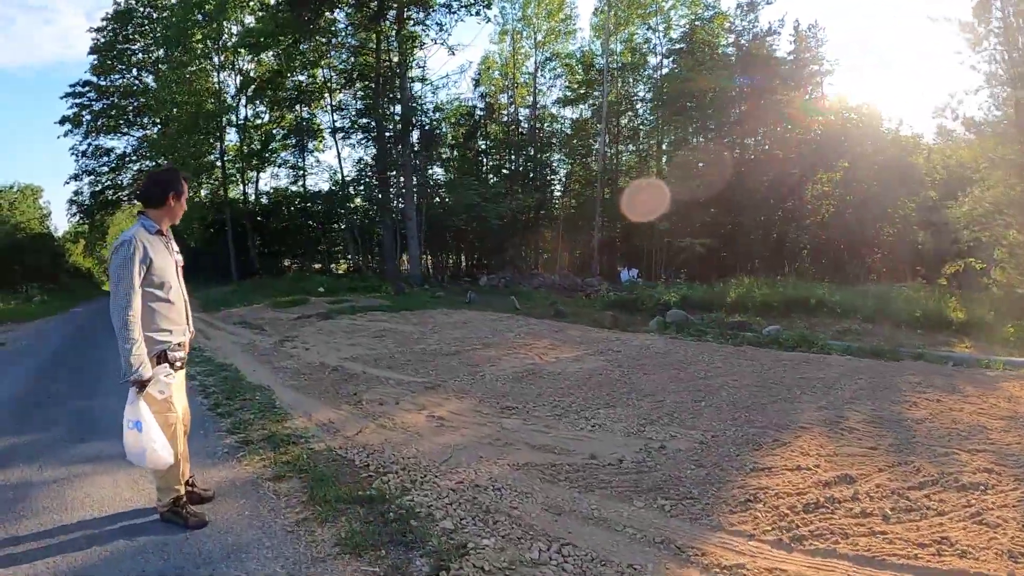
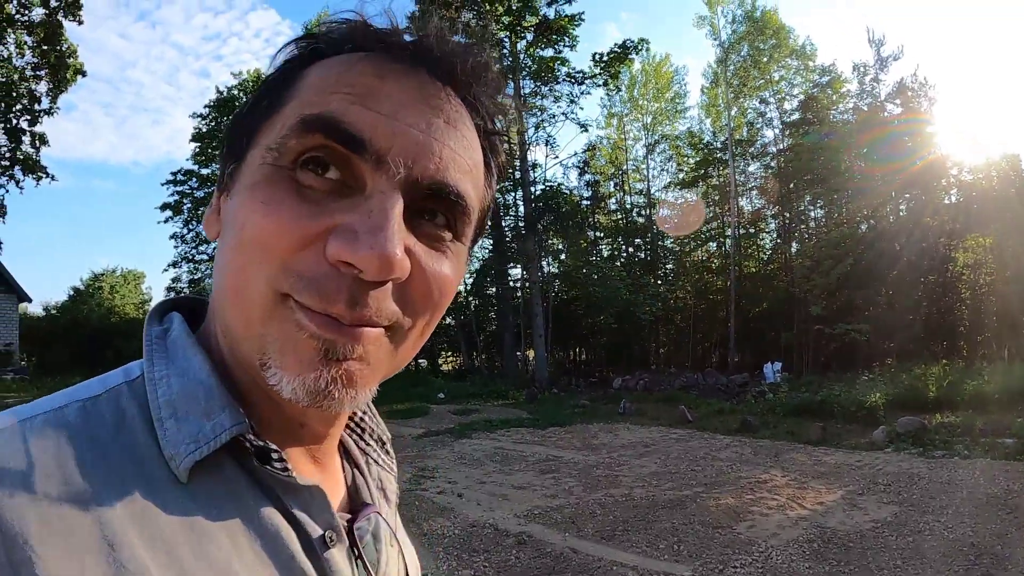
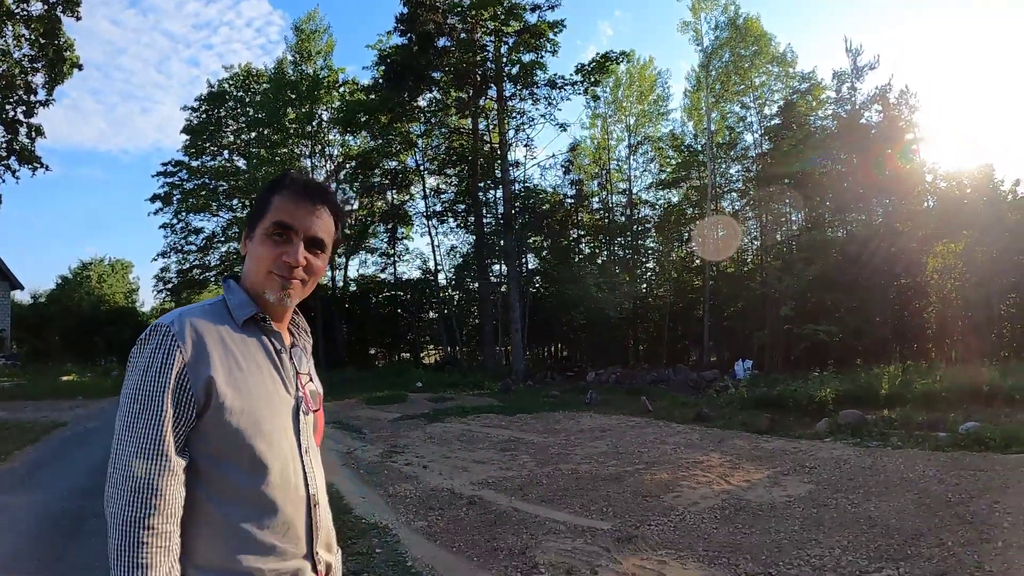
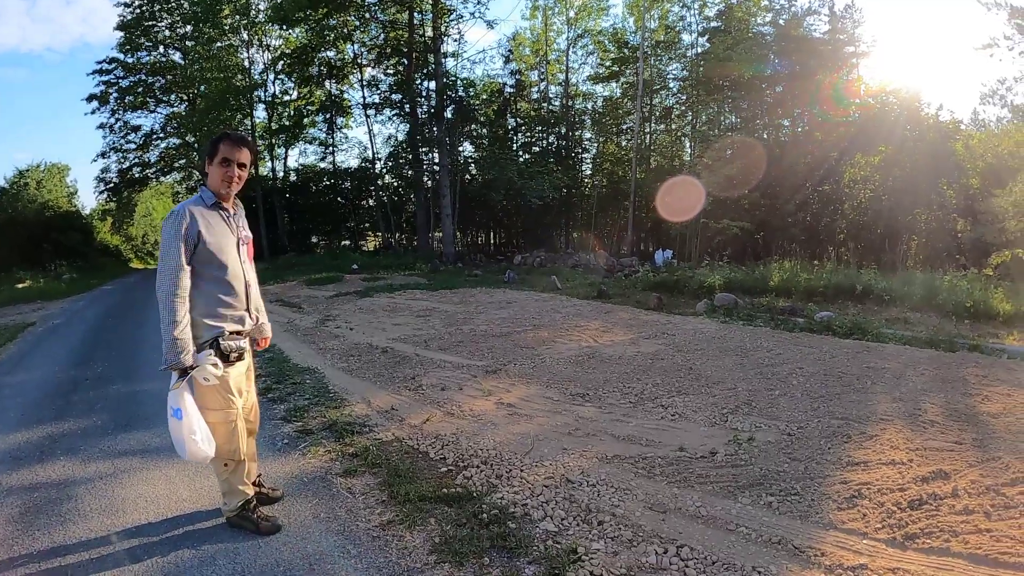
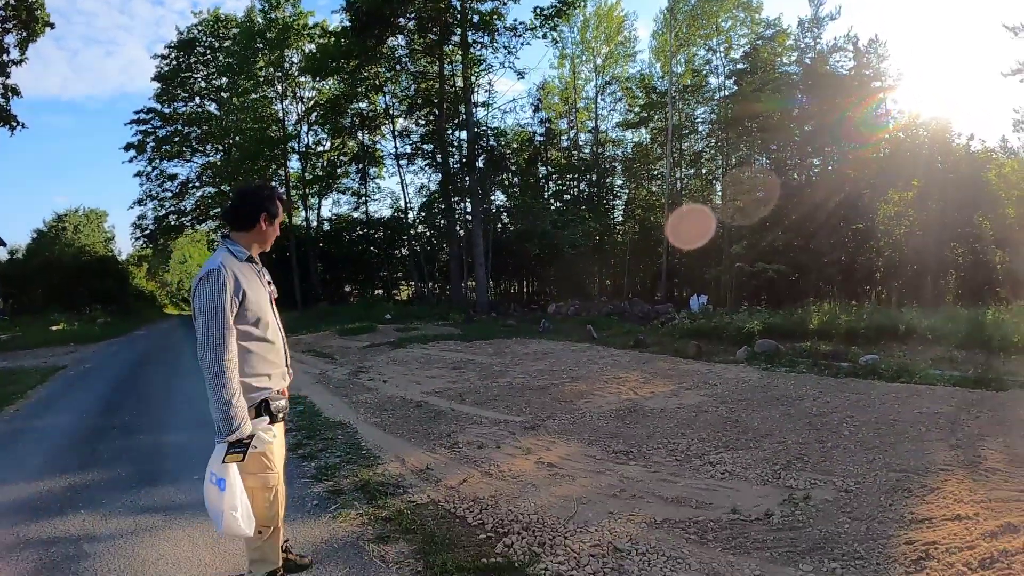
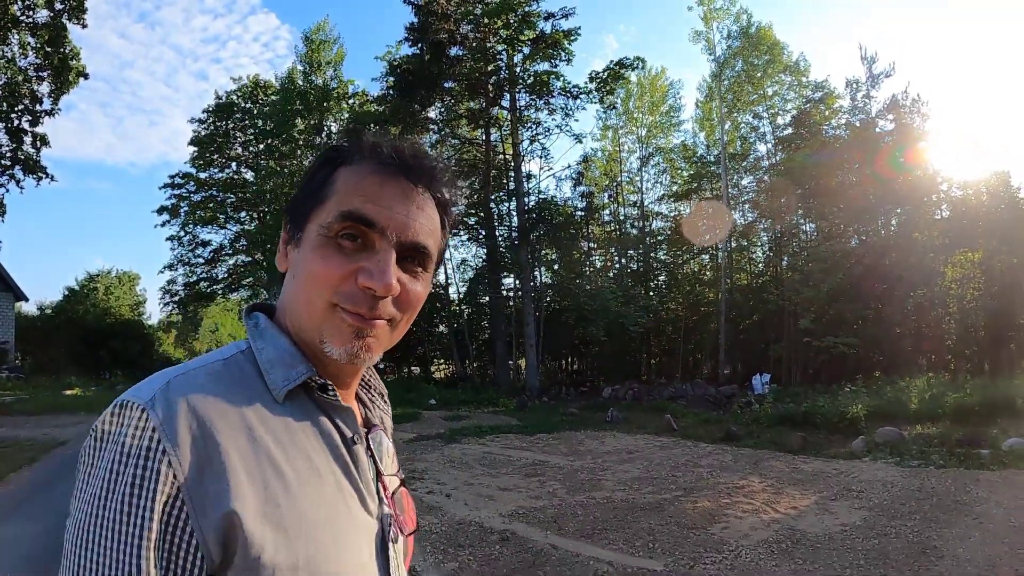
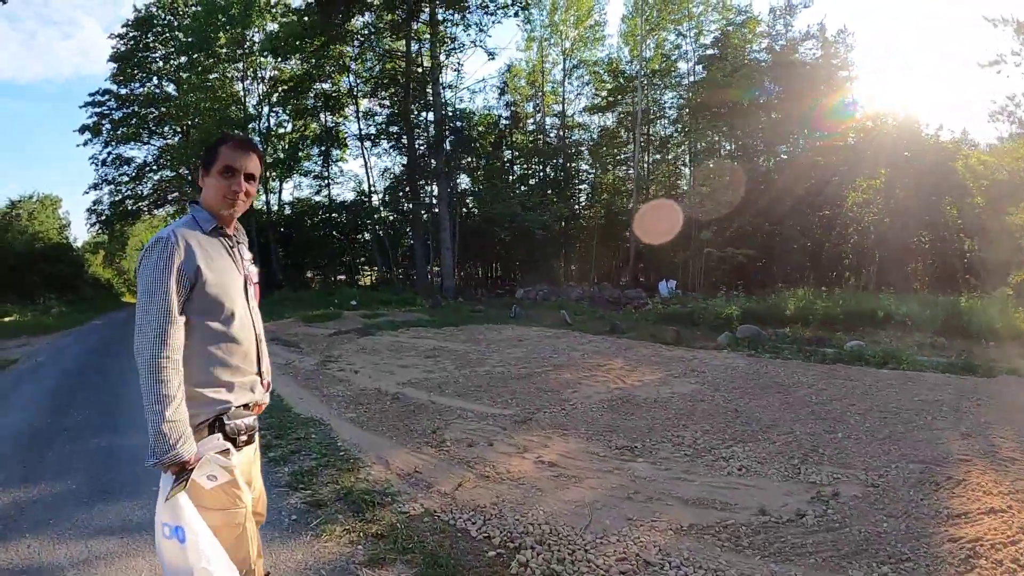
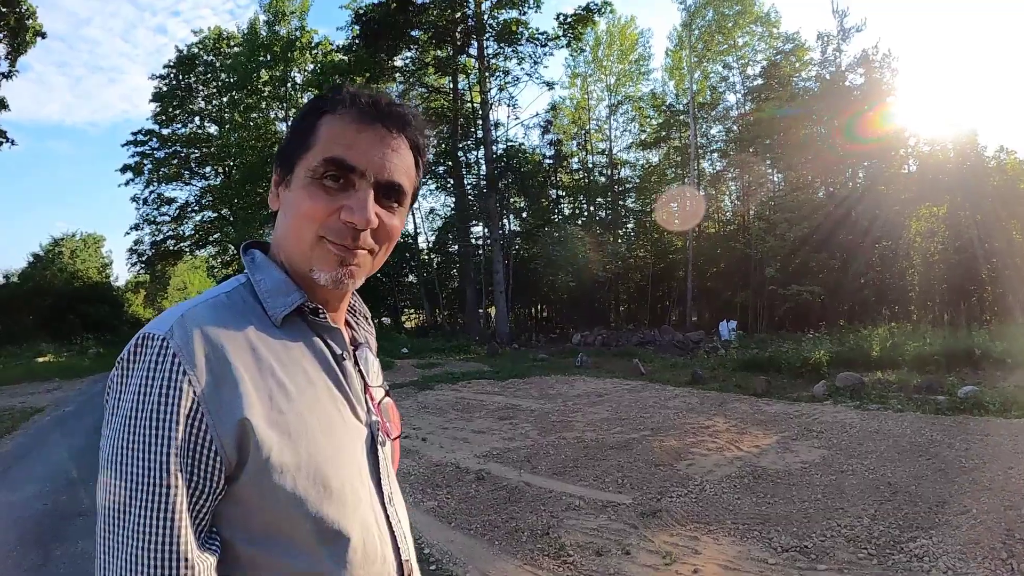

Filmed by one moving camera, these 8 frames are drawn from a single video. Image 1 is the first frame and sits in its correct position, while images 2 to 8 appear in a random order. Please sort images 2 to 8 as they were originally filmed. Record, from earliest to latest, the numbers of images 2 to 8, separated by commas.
7, 8, 2, 6, 3, 5, 4
